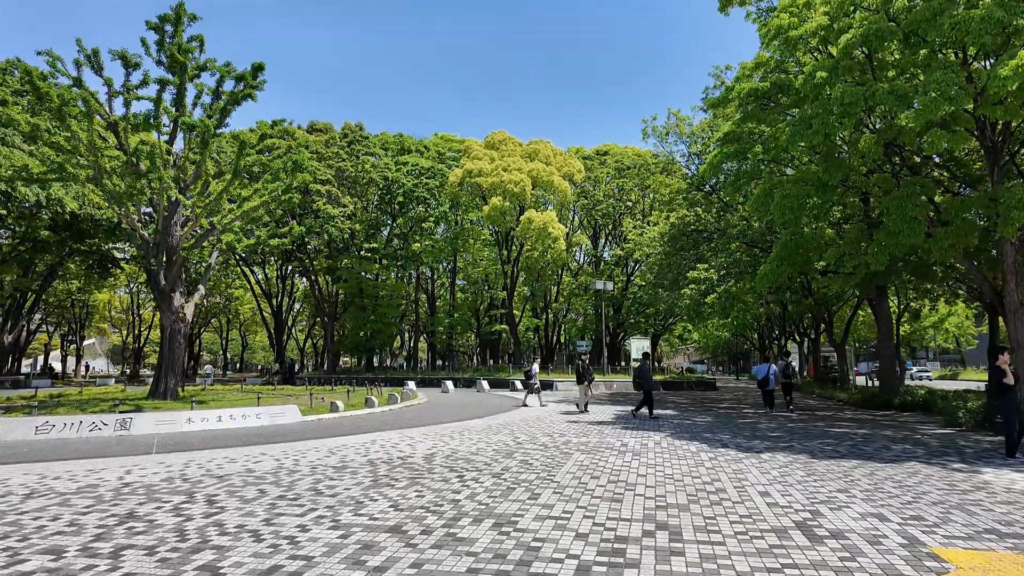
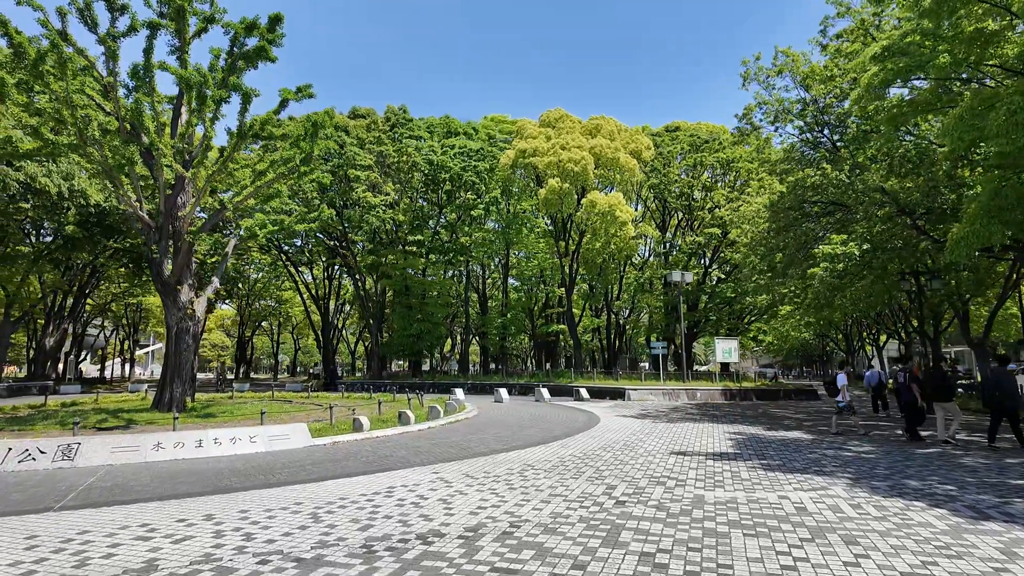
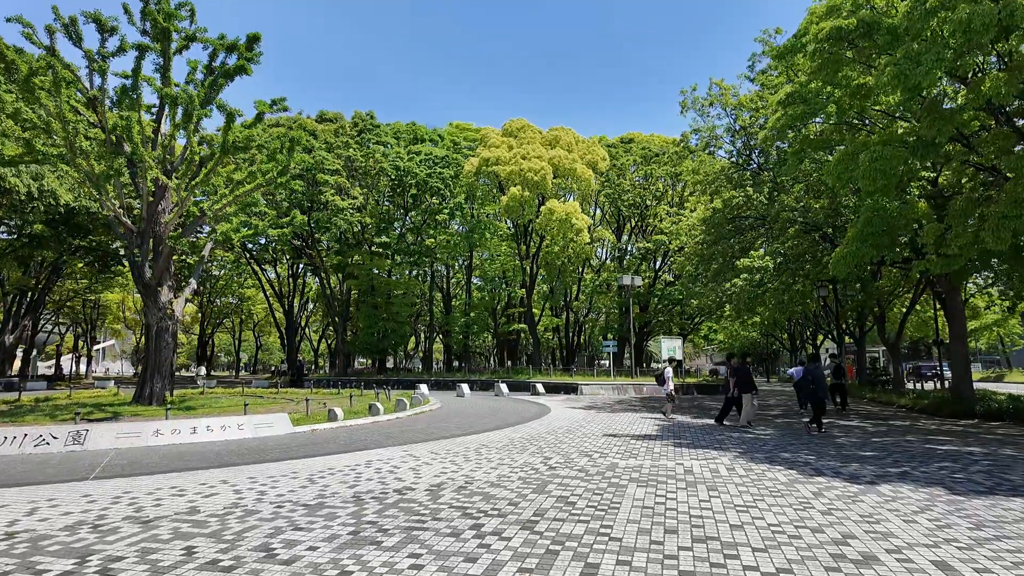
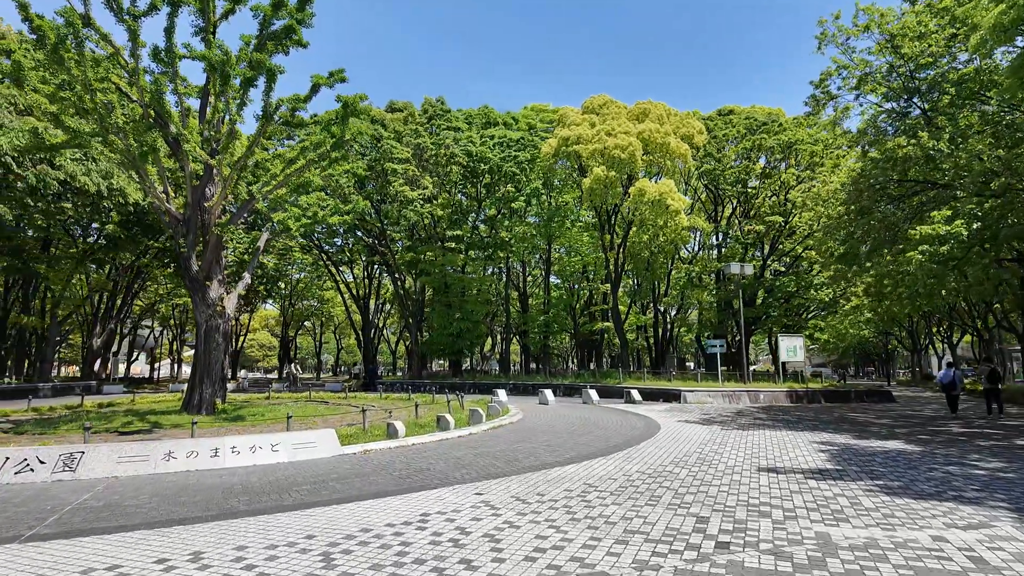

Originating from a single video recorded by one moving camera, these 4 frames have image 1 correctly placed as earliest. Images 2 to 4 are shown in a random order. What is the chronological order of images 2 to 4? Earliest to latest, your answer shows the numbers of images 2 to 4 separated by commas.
3, 2, 4
